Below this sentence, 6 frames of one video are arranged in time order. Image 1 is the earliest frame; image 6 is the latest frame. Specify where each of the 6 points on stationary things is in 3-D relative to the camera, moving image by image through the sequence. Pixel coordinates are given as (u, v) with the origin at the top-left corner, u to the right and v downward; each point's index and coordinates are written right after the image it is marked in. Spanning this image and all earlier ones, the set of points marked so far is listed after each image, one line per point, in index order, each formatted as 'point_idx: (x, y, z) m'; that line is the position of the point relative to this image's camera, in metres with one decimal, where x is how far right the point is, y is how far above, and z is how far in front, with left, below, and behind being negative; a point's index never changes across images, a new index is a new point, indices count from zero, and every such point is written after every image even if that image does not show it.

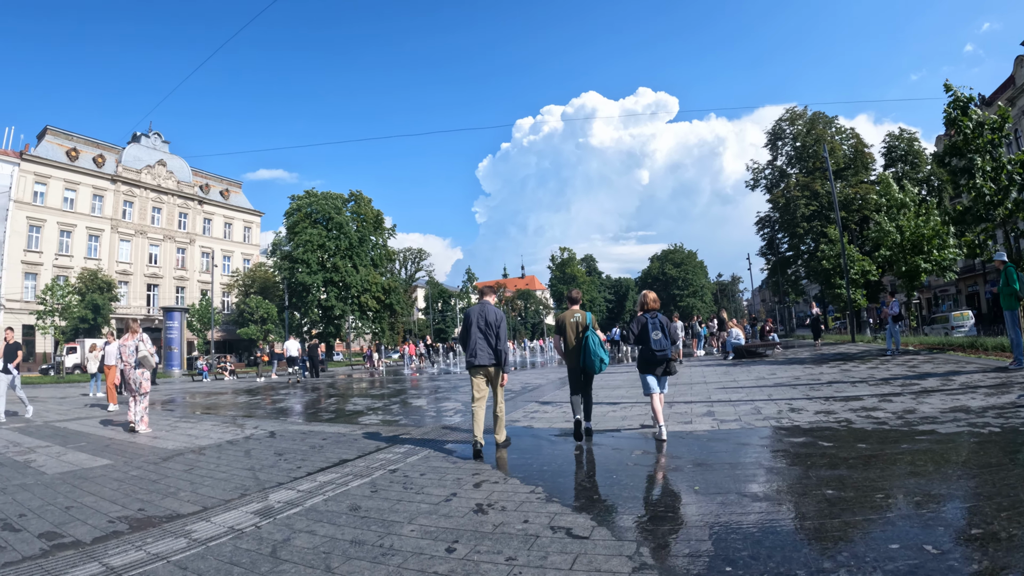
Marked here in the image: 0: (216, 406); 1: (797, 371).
0: (-7.7, -3.1, +14.3) m
1: (+9.0, -2.6, +17.4) m
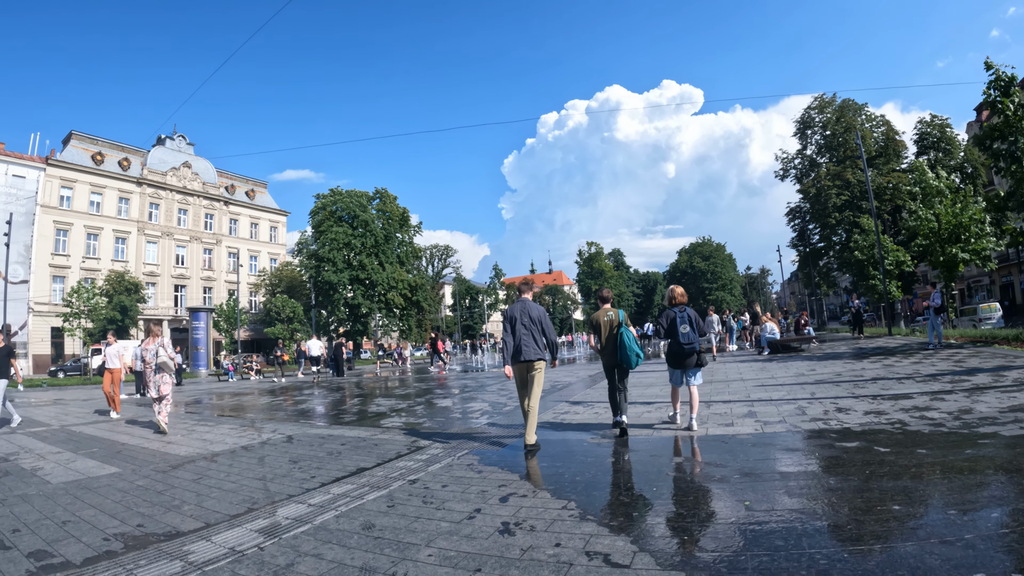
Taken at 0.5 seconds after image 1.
0: (-7.0, -3.1, +14.2) m
1: (+9.8, -2.4, +16.5) m
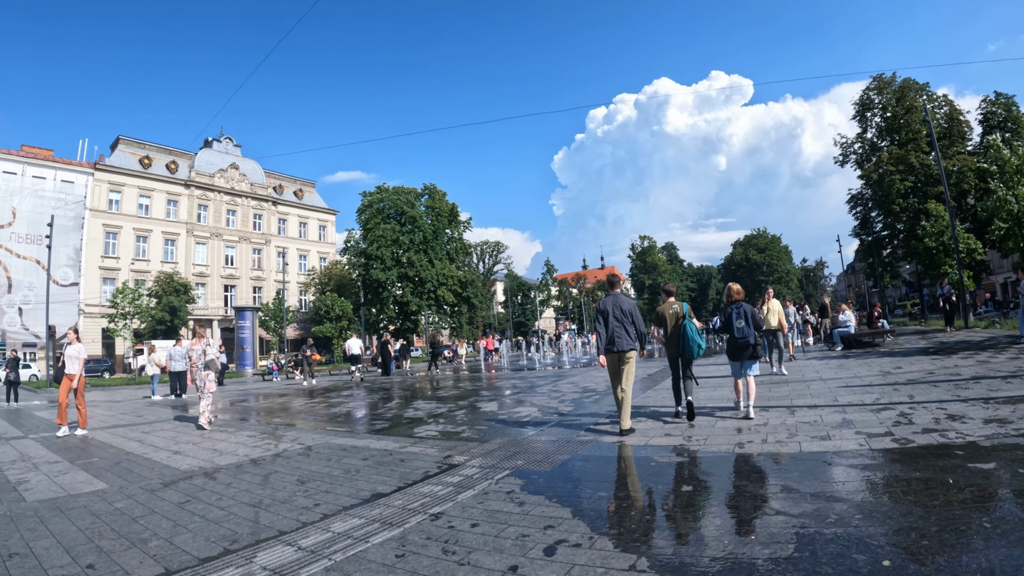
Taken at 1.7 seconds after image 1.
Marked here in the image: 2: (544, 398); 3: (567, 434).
0: (-5.9, -3.0, +13.7) m
1: (+11.0, -2.0, +14.6) m
2: (+0.5, -1.8, +9.1) m
3: (+0.6, -1.7, +6.2) m
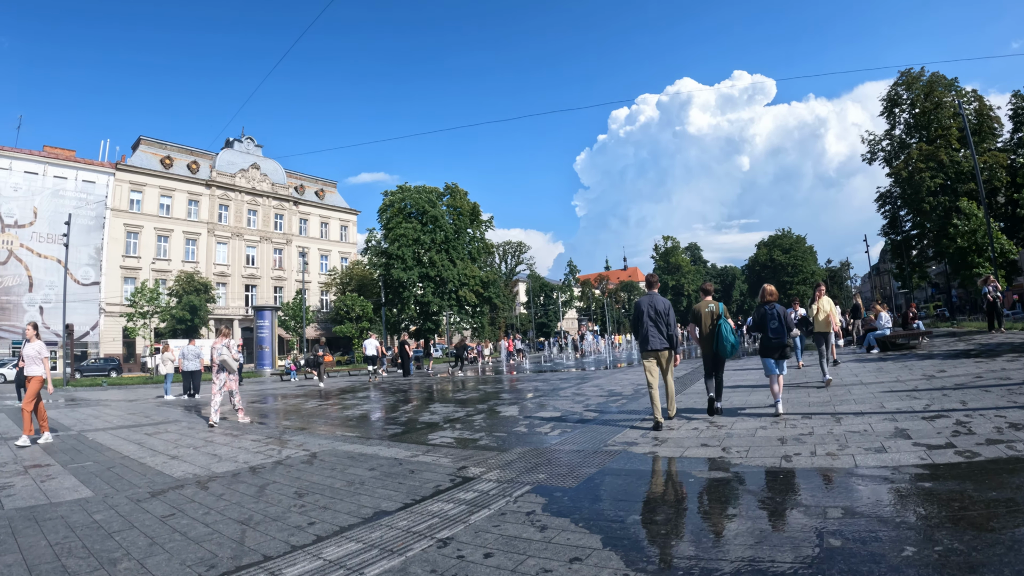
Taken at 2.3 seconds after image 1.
0: (-5.4, -3.0, +13.4) m
1: (+11.5, -2.0, +13.7) m
2: (+0.8, -1.8, +8.6) m
3: (+0.8, -1.6, +5.7) m
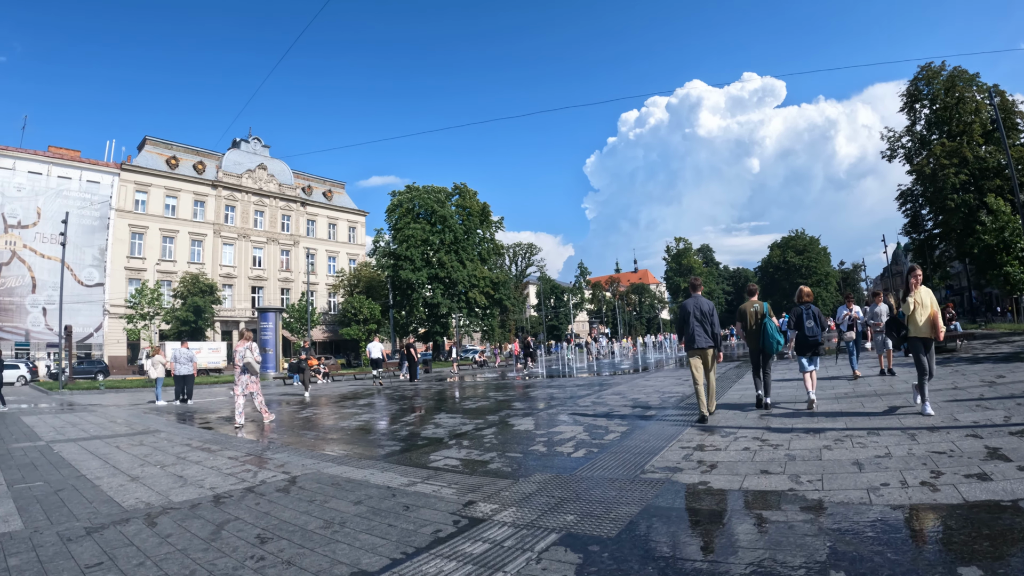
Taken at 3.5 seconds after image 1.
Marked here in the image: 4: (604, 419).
0: (-5.1, -2.9, +12.5) m
1: (+11.8, -1.9, +12.5) m
2: (+1.0, -1.7, +7.6) m
3: (+1.0, -1.5, +4.7) m
4: (+1.1, -1.7, +6.8) m
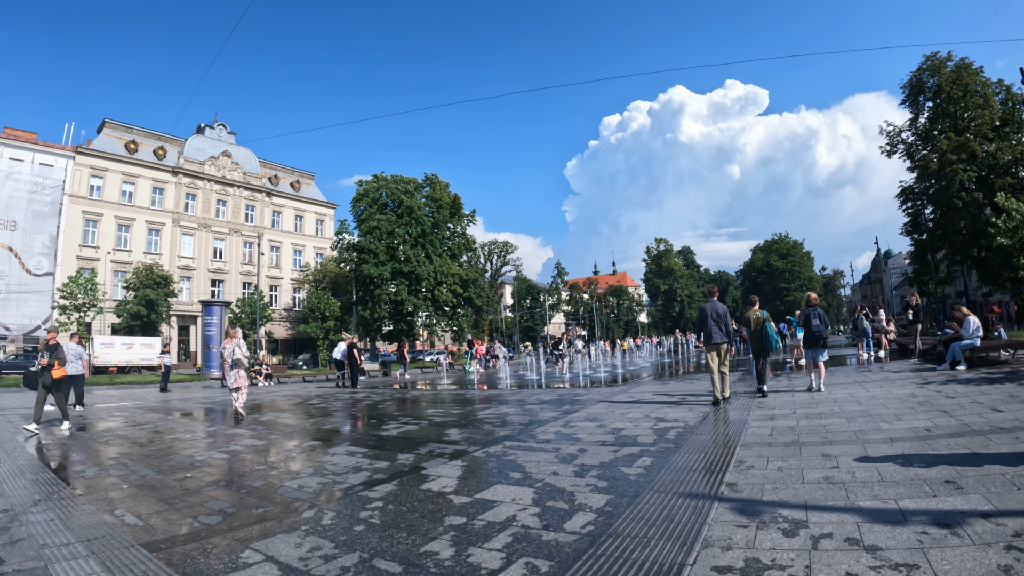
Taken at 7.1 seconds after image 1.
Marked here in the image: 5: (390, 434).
0: (-6.0, -2.6, +9.8) m
1: (+11.0, -2.0, +10.3) m
2: (+0.3, -1.5, +5.1) m
3: (+0.4, -1.3, +2.2) m
4: (+0.5, -1.5, +4.3) m
5: (-1.6, -1.9, +6.9) m
